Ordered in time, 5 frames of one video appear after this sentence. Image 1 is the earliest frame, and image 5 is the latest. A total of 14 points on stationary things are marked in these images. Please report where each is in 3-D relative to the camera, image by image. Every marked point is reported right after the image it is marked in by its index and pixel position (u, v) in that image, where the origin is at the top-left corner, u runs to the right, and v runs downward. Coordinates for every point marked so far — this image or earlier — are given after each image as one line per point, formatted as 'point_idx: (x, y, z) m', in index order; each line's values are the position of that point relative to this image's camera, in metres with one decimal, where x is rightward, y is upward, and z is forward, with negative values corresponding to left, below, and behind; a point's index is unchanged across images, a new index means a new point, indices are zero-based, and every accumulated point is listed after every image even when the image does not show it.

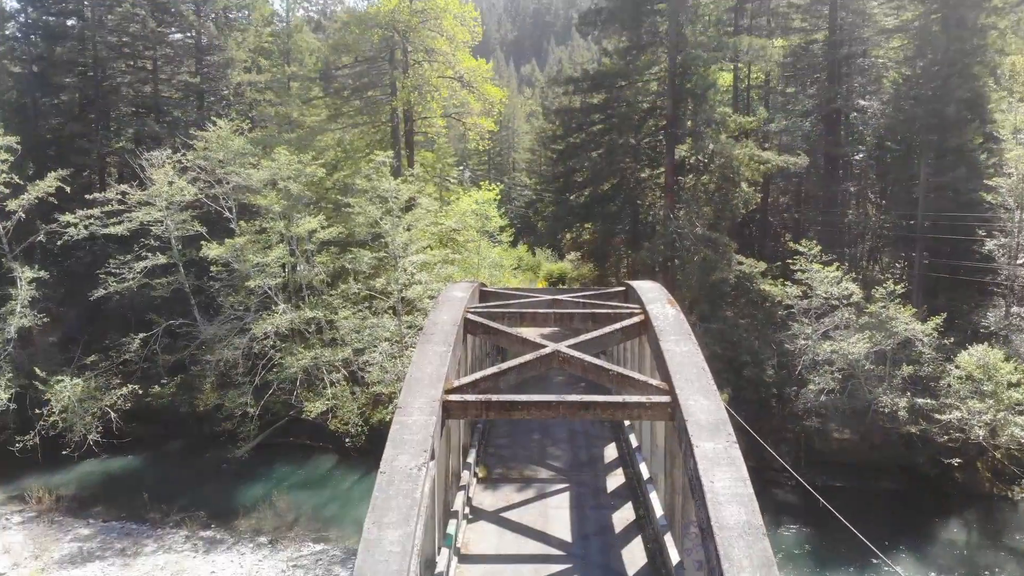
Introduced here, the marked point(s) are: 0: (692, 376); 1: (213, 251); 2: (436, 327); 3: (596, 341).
0: (+1.7, -0.8, +6.0) m
1: (-6.8, +0.8, +14.7) m
2: (-0.8, -0.4, +7.0) m
3: (+0.9, -0.6, +7.2) m
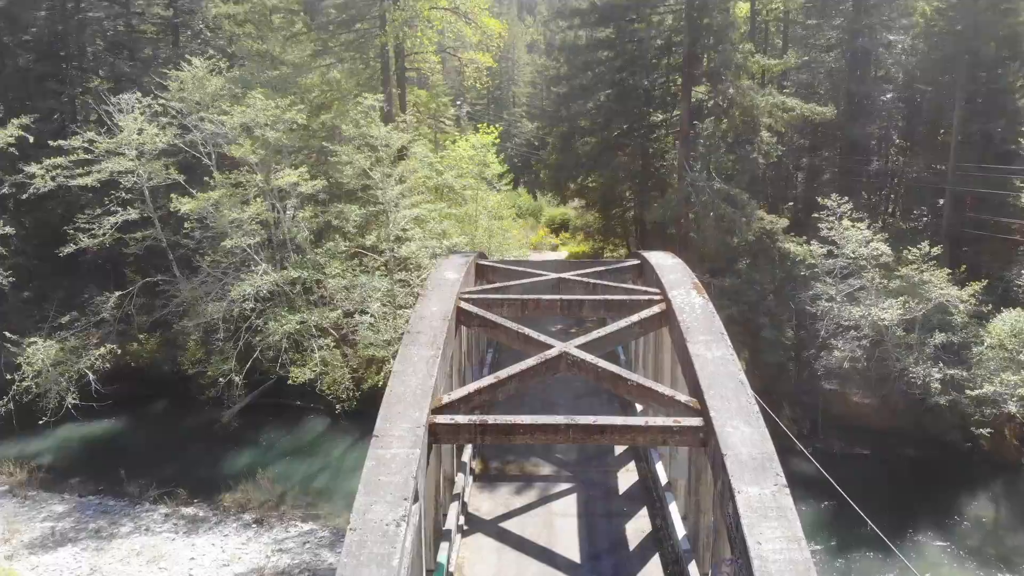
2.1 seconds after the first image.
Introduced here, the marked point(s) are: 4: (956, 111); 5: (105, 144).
0: (+1.7, -0.8, +5.0) m
1: (-6.8, +1.7, +13.4) m
2: (-0.8, -0.3, +5.9) m
3: (+0.9, -0.5, +6.1) m
4: (+12.7, +5.1, +18.4) m
5: (-9.3, +3.3, +14.7) m
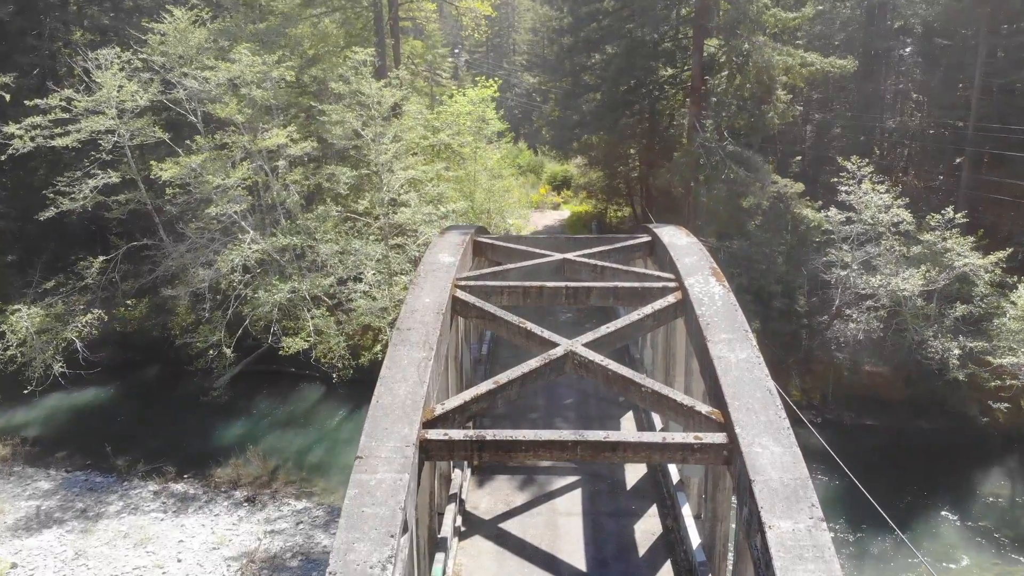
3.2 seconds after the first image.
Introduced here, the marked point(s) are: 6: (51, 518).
0: (+1.7, -0.8, +4.5) m
1: (-6.8, +2.3, +12.7) m
2: (-0.8, -0.3, +5.3) m
3: (+0.9, -0.4, +5.6) m
4: (+12.7, +6.0, +17.4) m
5: (-9.3, +4.0, +13.8) m
6: (-7.5, -3.7, +10.5) m
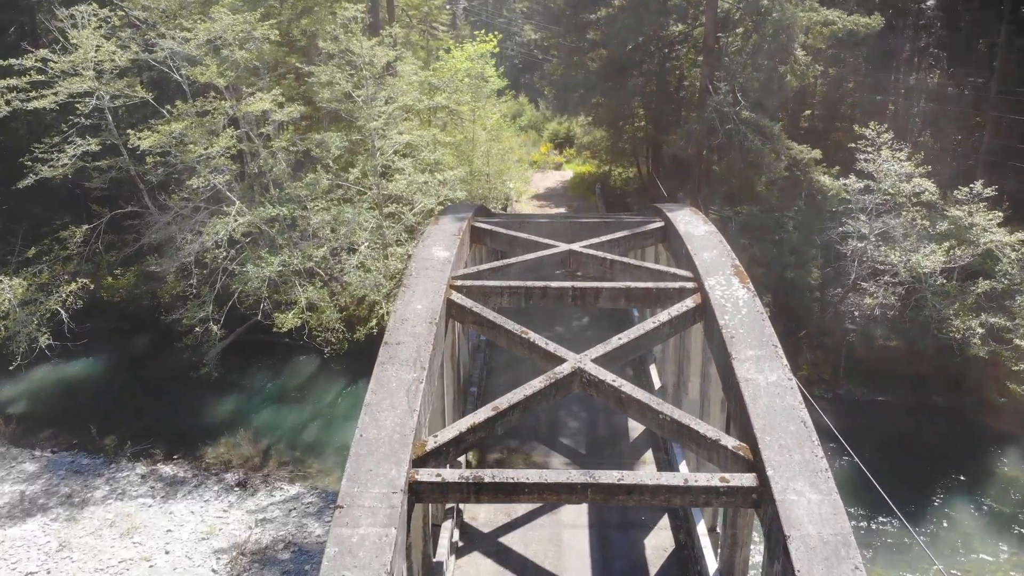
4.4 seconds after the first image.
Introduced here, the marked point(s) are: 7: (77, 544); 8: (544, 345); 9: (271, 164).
0: (+1.7, -0.9, +3.9) m
1: (-6.8, +2.8, +11.9) m
2: (-0.8, -0.3, +4.8) m
3: (+1.0, -0.4, +5.0) m
4: (+12.7, +6.7, +16.4) m
5: (-9.2, +4.6, +13.0) m
6: (-7.5, -3.4, +10.2) m
7: (-6.2, -3.7, +9.3) m
8: (+0.2, -0.4, +4.9) m
9: (-5.0, +2.6, +13.2) m
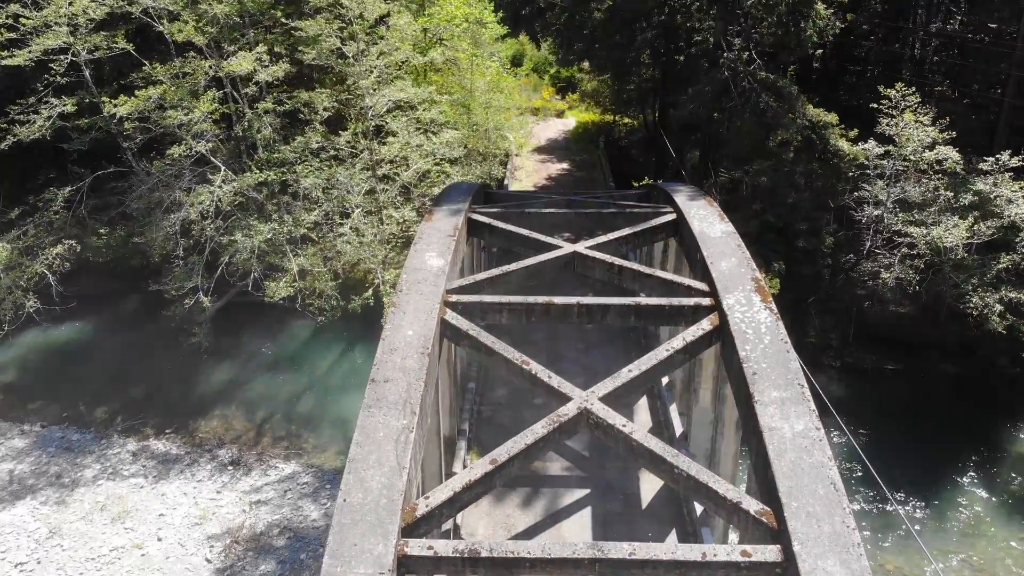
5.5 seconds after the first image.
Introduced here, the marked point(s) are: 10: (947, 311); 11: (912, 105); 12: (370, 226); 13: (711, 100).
0: (+1.7, -1.2, +3.6) m
1: (-6.8, +3.3, +11.1) m
2: (-0.8, -0.5, +4.3) m
3: (+1.0, -0.6, +4.6) m
4: (+12.8, +7.5, +15.2) m
5: (-9.2, +5.2, +12.0) m
6: (-7.5, -3.0, +10.0) m
7: (-6.3, -3.4, +9.1) m
8: (+0.3, -0.6, +4.4) m
9: (-4.9, +3.2, +12.5) m
10: (+9.0, -0.6, +13.6) m
11: (+8.0, +3.6, +12.9) m
12: (-2.8, +1.2, +12.7) m
13: (+4.1, +4.0, +13.3) m
